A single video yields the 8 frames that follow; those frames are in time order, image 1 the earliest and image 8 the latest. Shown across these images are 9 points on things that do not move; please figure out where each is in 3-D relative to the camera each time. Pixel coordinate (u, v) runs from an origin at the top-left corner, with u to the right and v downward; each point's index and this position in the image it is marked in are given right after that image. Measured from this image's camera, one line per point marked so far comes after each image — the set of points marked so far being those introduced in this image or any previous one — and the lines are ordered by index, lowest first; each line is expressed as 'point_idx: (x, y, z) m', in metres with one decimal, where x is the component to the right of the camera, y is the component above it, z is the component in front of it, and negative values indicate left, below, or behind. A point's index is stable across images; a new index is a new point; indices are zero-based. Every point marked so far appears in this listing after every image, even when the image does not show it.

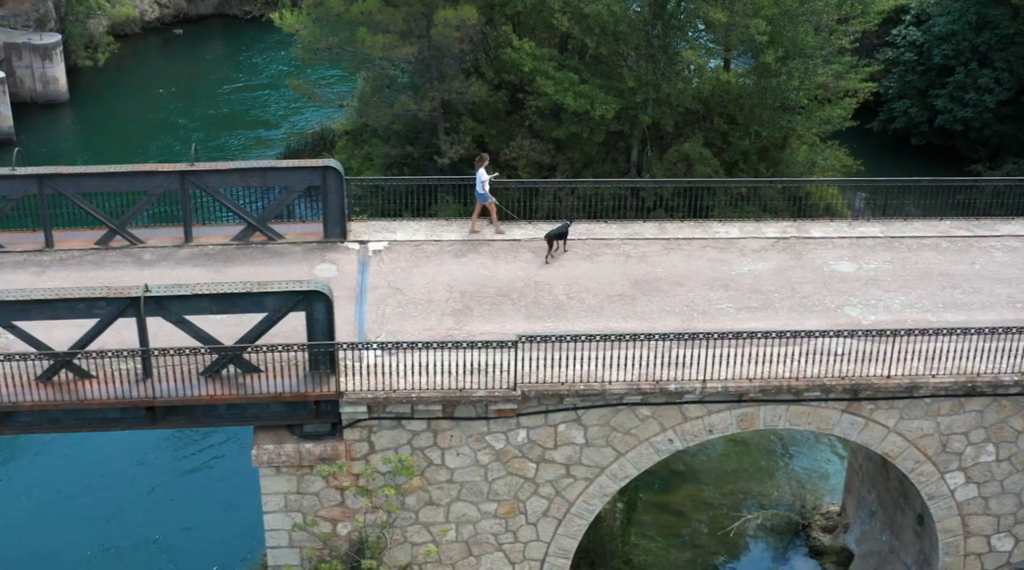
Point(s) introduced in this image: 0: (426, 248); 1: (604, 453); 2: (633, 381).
0: (-1.3, +0.6, +12.9) m
1: (+1.2, -2.1, +11.0) m
2: (+1.5, -1.2, +10.5) m
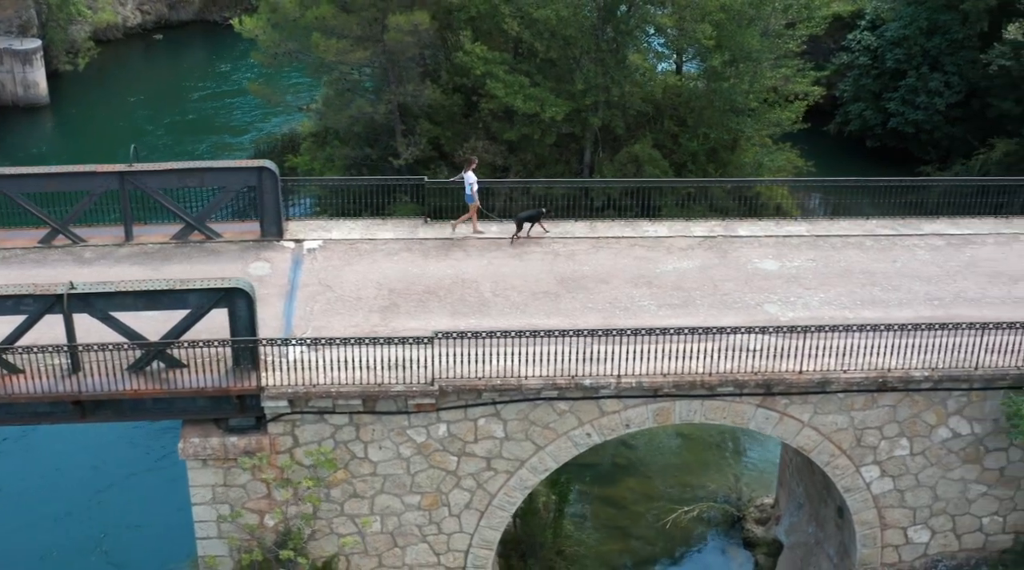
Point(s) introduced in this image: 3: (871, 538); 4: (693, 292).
0: (-2.3, +0.6, +13.1) m
1: (+0.2, -2.1, +11.3) m
2: (+0.5, -1.1, +10.7) m
3: (+5.0, -3.5, +12.1) m
4: (+2.5, -0.1, +12.2) m
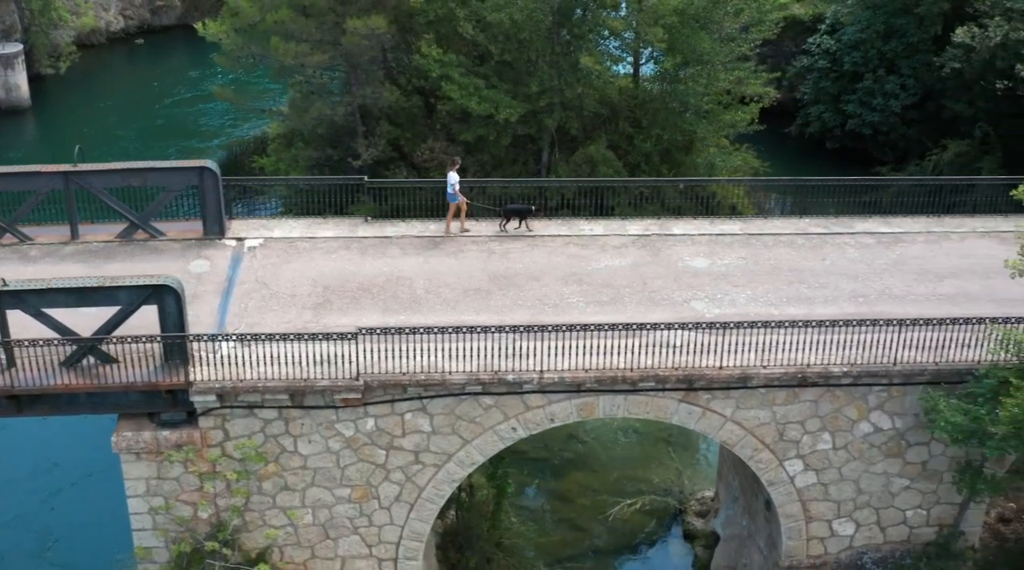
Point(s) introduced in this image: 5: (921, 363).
0: (-3.3, +0.6, +13.4) m
1: (-0.8, -2.0, +11.5) m
2: (-0.5, -1.1, +11.0) m
3: (+4.0, -3.5, +12.4) m
4: (+1.6, 0.0, +12.5) m
5: (+5.4, -1.0, +11.5) m
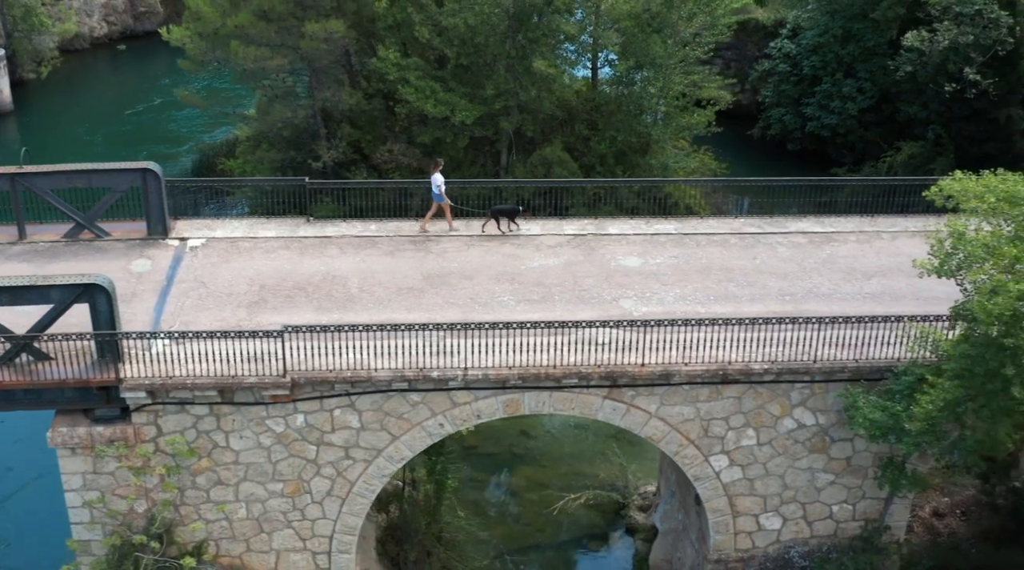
0: (-4.3, +0.6, +13.6) m
1: (-1.8, -2.0, +11.7) m
2: (-1.5, -1.1, +11.2) m
3: (+3.0, -3.5, +12.6) m
4: (+0.6, 0.0, +12.7) m
5: (+4.4, -1.0, +11.7) m
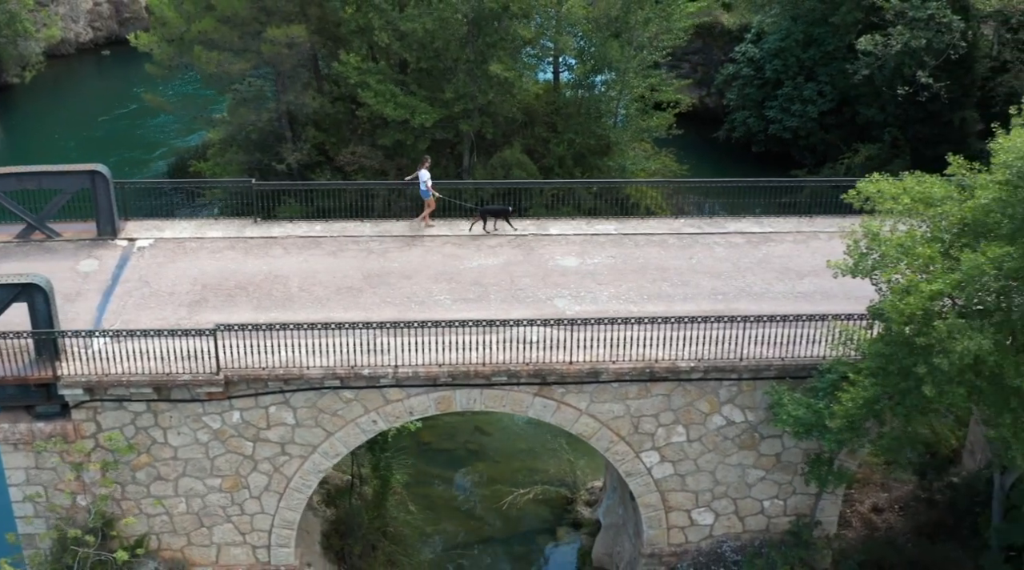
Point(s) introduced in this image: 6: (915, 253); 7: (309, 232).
0: (-5.2, +0.6, +13.9) m
1: (-2.7, -2.0, +12.0) m
2: (-2.4, -1.1, +11.5) m
3: (+2.1, -3.4, +12.8) m
4: (-0.3, 0.0, +12.9) m
5: (+3.5, -1.0, +11.9) m
6: (+4.9, +0.4, +10.6) m
7: (-3.3, +0.9, +14.3) m
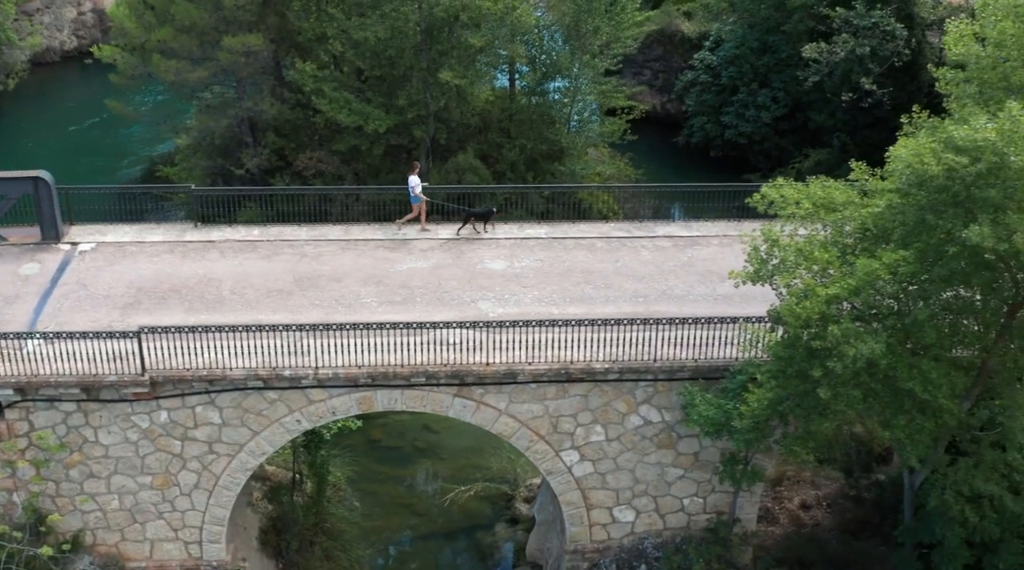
0: (-6.3, +0.6, +14.3) m
1: (-3.8, -2.1, +12.3) m
2: (-3.5, -1.1, +11.8) m
3: (+1.0, -3.5, +13.2) m
4: (-1.5, -0.1, +13.3) m
5: (+2.4, -1.0, +12.3) m
6: (+3.8, +0.3, +10.9) m
7: (-4.4, +0.8, +14.6) m
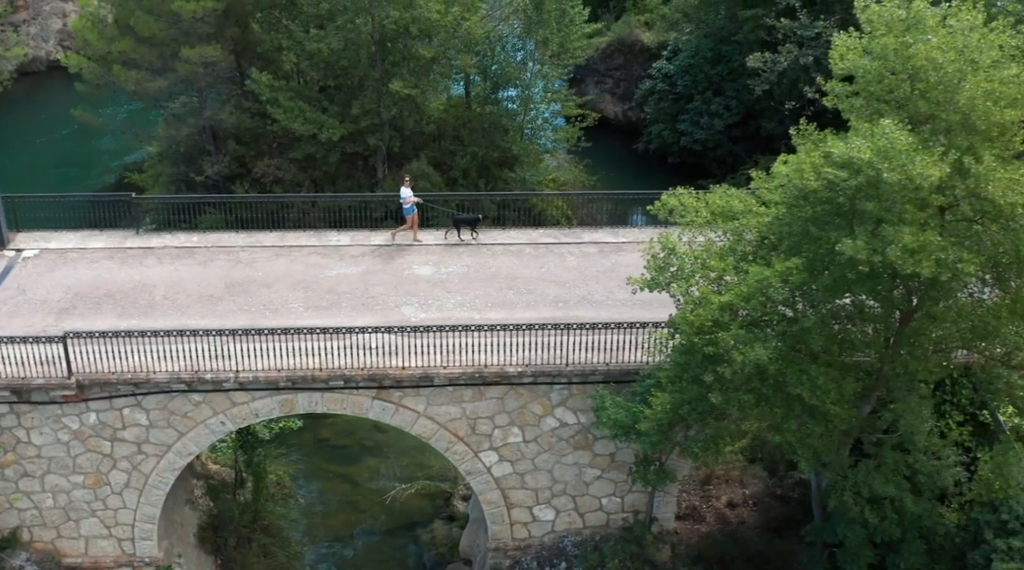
0: (-7.5, +0.5, +14.8) m
1: (-5.0, -2.2, +12.8) m
2: (-4.7, -1.2, +12.3) m
3: (-0.2, -3.6, +13.5) m
4: (-2.7, -0.2, +13.7) m
5: (+1.1, -1.1, +12.6) m
6: (+2.5, +0.3, +11.3) m
7: (-5.6, +0.7, +15.1) m
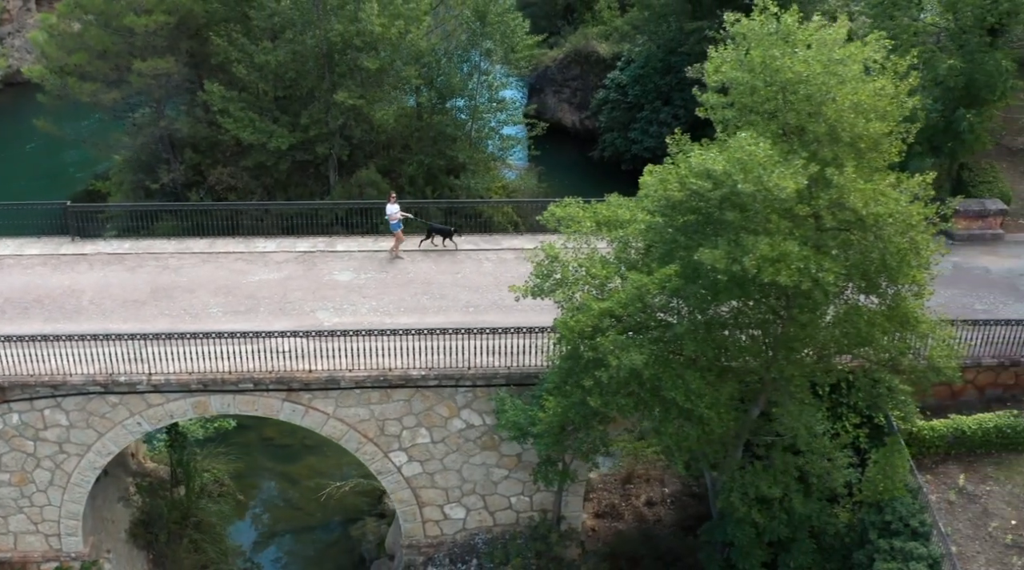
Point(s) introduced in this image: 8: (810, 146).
0: (-8.9, +0.4, +15.4) m
1: (-6.5, -2.3, +13.3) m
2: (-6.2, -1.3, +12.8) m
3: (-1.6, -3.7, +14.0) m
4: (-4.1, -0.3, +14.2) m
5: (-0.3, -1.2, +13.1) m
6: (+1.1, +0.2, +11.7) m
7: (-7.0, +0.6, +15.7) m
8: (+3.7, +1.7, +11.0) m
